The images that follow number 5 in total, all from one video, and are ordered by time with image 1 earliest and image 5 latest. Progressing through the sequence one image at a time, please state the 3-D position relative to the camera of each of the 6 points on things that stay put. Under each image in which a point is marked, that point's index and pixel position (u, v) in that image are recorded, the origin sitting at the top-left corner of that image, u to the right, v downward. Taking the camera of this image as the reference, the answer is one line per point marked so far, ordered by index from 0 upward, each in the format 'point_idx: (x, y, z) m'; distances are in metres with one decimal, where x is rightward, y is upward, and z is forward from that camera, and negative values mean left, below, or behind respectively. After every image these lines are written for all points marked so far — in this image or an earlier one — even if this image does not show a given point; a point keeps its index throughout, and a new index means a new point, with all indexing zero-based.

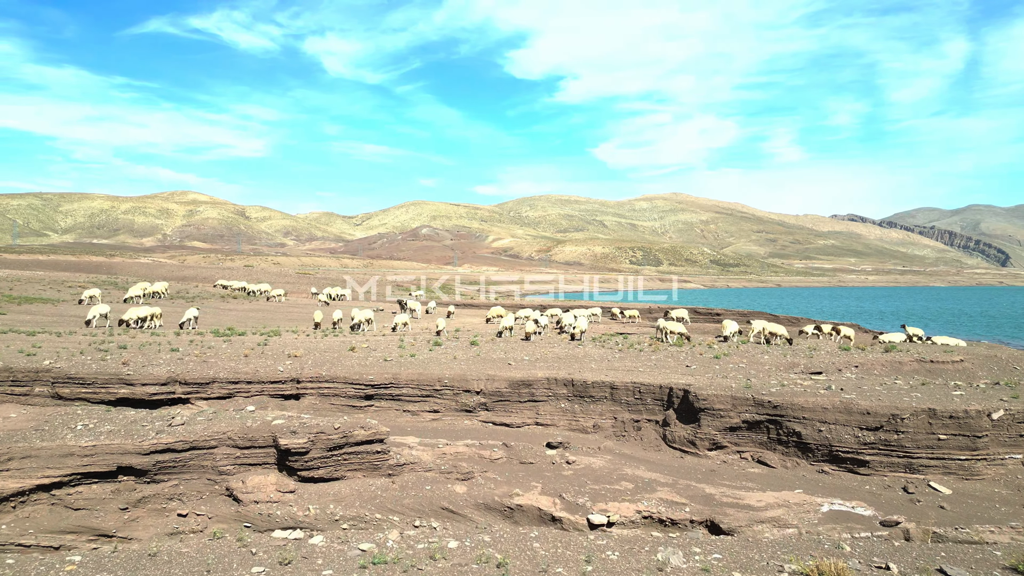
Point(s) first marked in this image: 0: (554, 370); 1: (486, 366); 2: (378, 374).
0: (+1.1, -2.2, +19.0) m
1: (-0.7, -2.1, +19.2) m
2: (-3.4, -2.2, +18.2) m
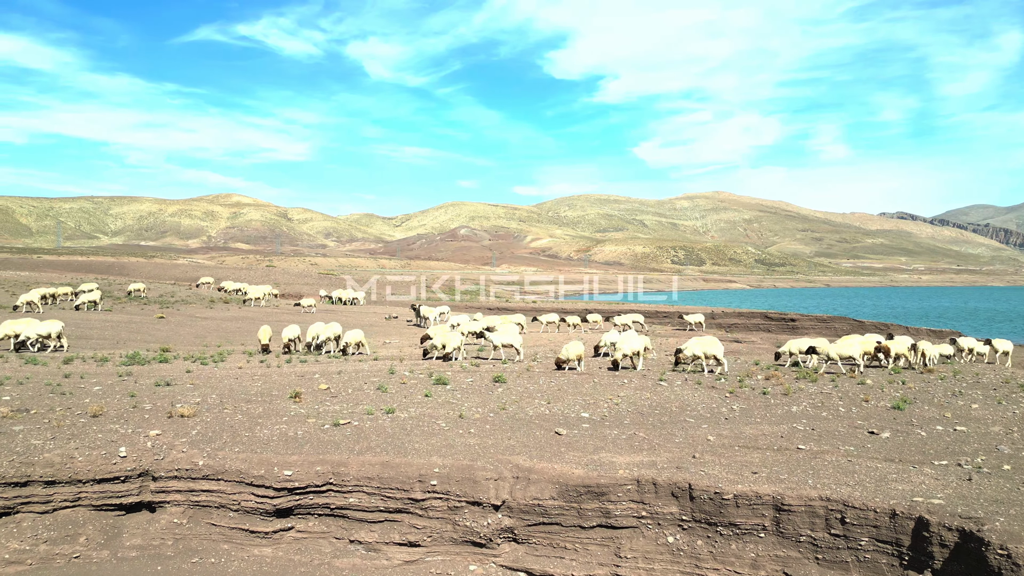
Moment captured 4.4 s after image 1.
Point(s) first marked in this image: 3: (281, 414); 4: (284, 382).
0: (+1.8, -2.3, +10.0) m
1: (0.0, -2.2, +10.3) m
2: (-2.7, -2.3, +9.5) m
3: (-3.8, -2.1, +11.7) m
4: (-4.9, -2.0, +15.3) m
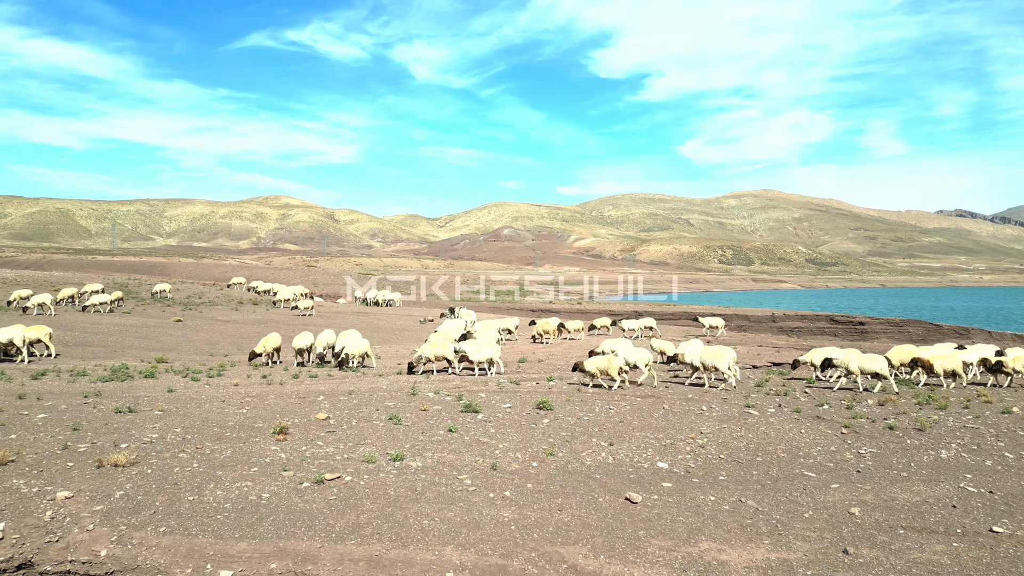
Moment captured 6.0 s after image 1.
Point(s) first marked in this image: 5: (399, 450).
0: (+2.3, -2.3, +6.7) m
1: (+0.6, -2.3, +7.1) m
2: (-2.3, -2.3, +6.4) m
3: (-3.2, -2.1, +8.7) m
4: (-4.1, -2.1, +12.3) m
5: (-1.5, -2.1, +9.5) m
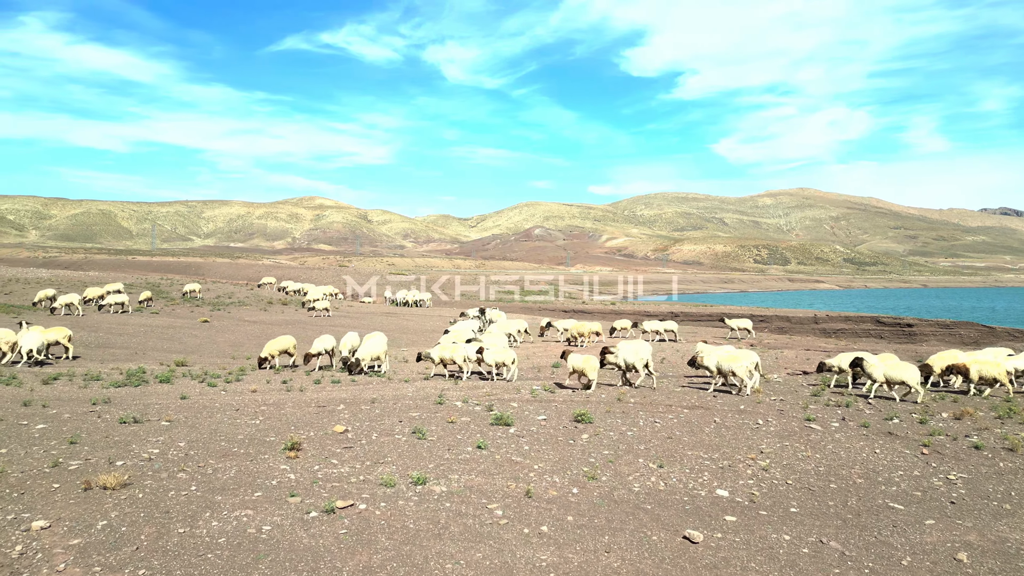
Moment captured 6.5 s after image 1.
0: (+2.6, -2.4, +5.5) m
1: (+0.9, -2.3, +6.0) m
2: (-2.0, -2.3, +5.4) m
3: (-2.8, -2.1, +7.7) m
4: (-3.5, -2.1, +11.4) m
5: (-1.1, -2.2, +8.4) m
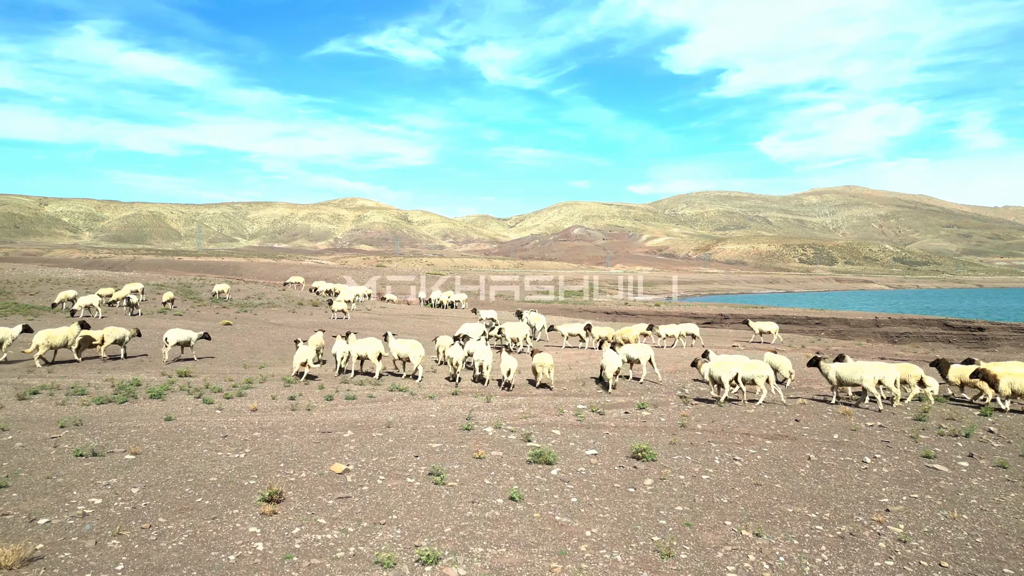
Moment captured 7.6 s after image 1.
0: (+2.9, -2.4, +3.1) m
1: (+1.1, -2.3, +3.7) m
2: (-1.7, -2.4, +3.3) m
3: (-2.4, -2.2, +5.7) m
4: (-3.0, -2.1, +9.3) m
5: (-0.7, -2.2, +6.2) m
